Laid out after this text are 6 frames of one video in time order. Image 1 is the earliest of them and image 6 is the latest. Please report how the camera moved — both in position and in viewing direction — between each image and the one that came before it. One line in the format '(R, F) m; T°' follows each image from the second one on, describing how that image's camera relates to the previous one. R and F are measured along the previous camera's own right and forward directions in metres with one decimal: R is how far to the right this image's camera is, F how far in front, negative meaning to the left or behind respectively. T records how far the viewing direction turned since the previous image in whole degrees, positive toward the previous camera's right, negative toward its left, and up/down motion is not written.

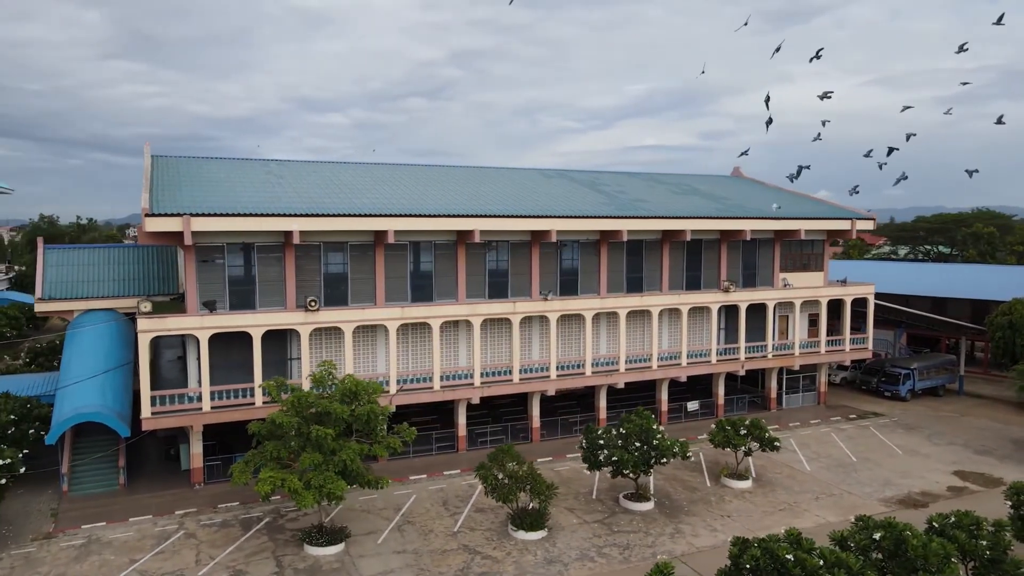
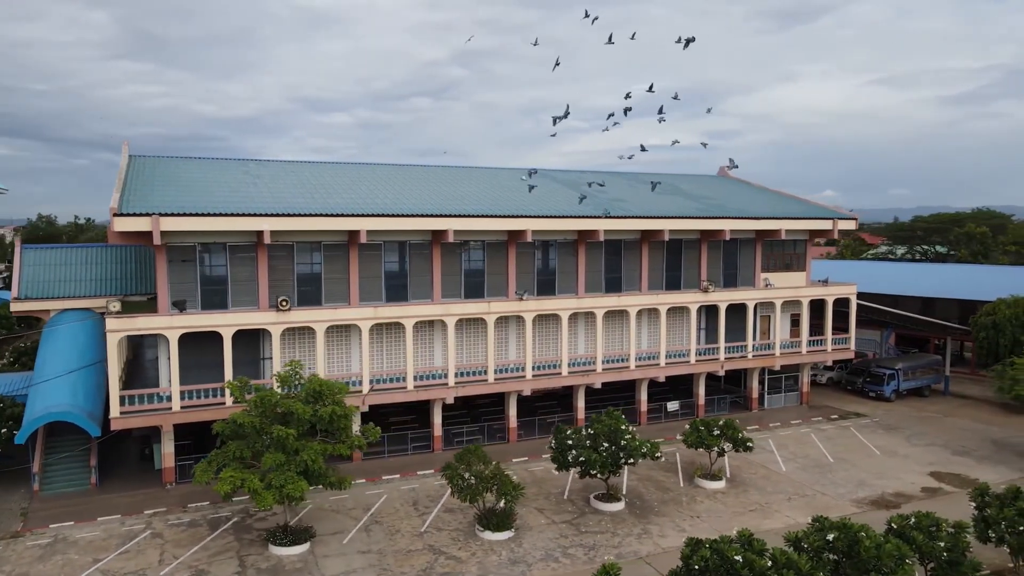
(+1.0, 0.0) m; 0°
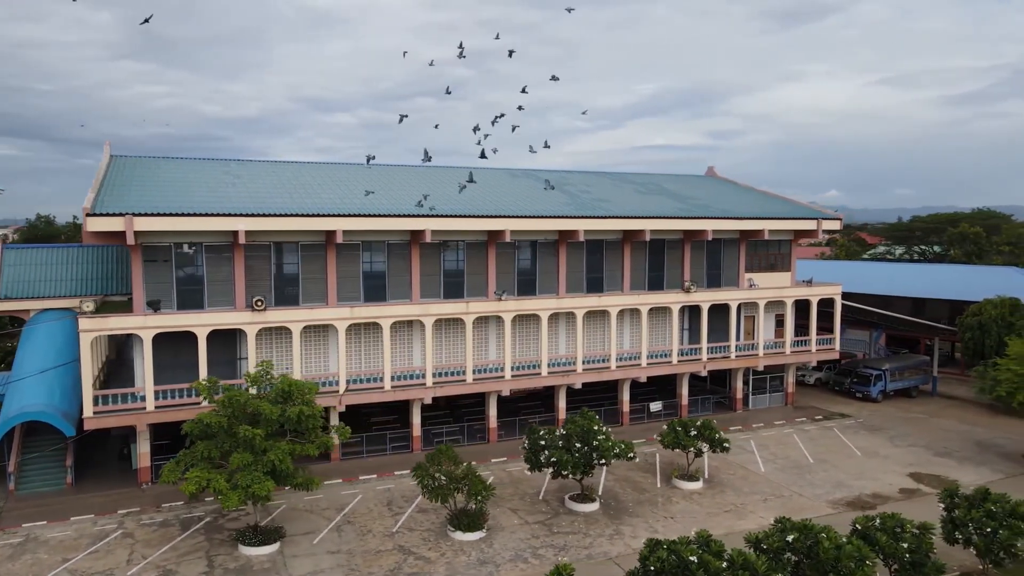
(+0.9, 0.0) m; 0°
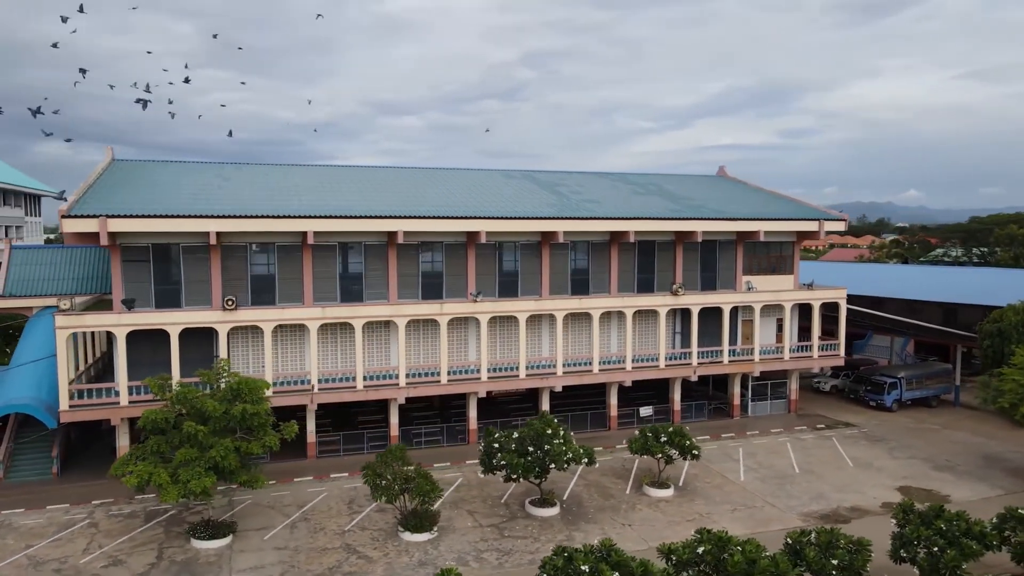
(+3.1, +0.3) m; -5°
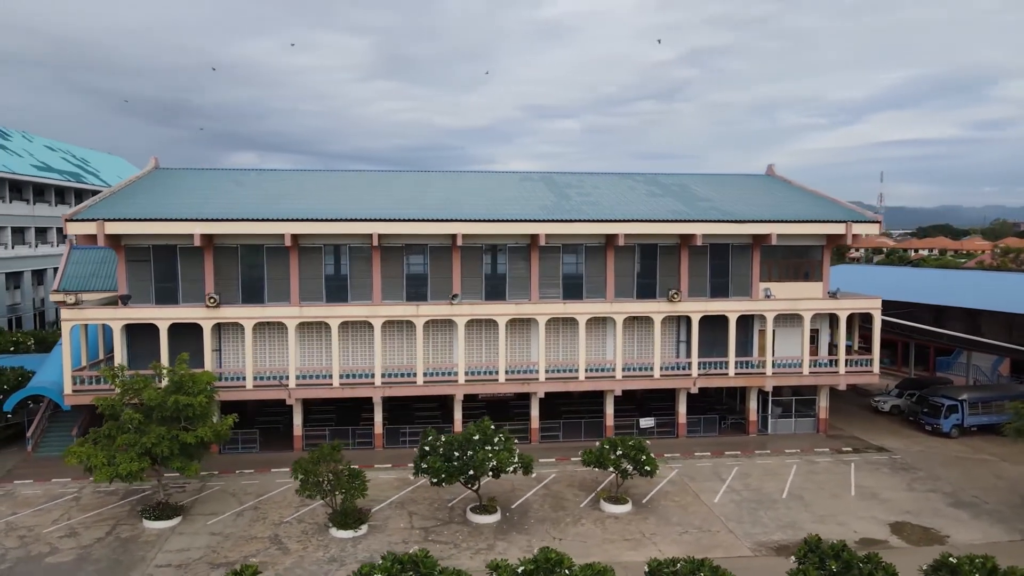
(+6.1, +0.9) m; -11°
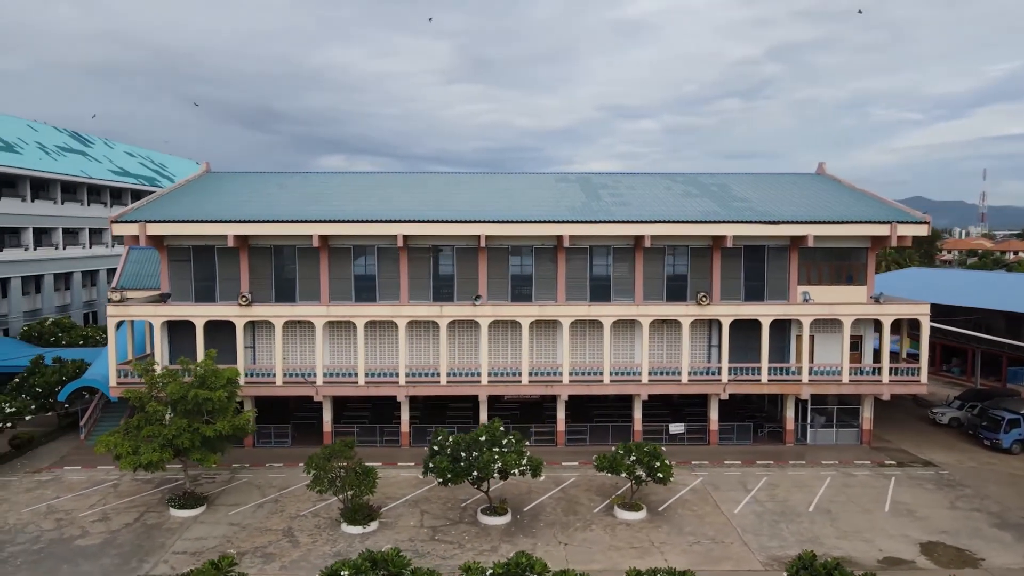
(+1.9, +0.2) m; -6°
